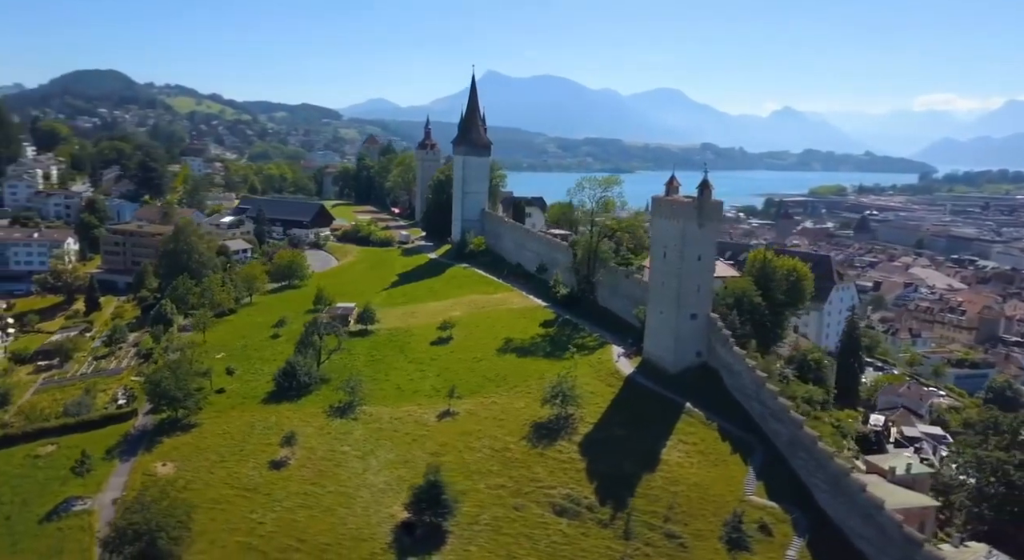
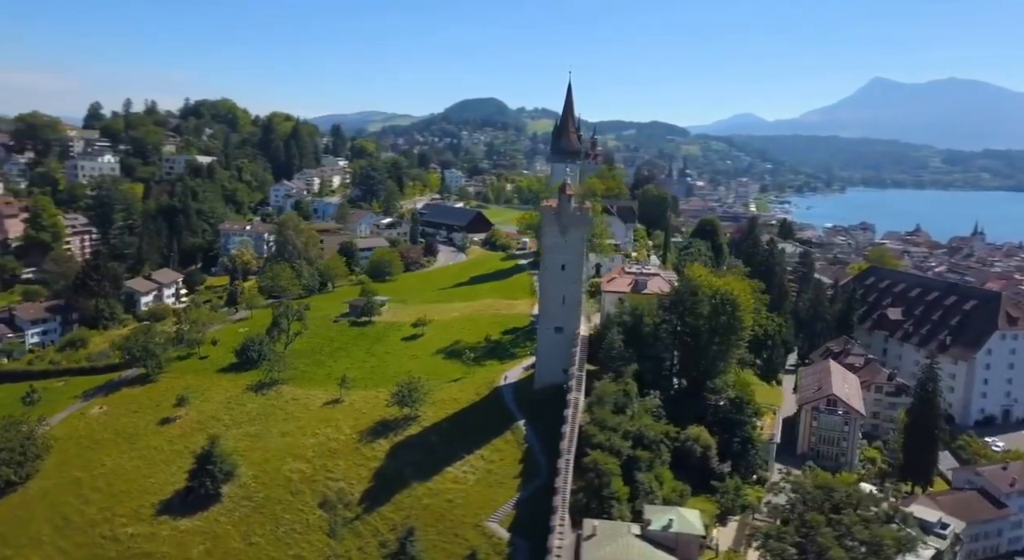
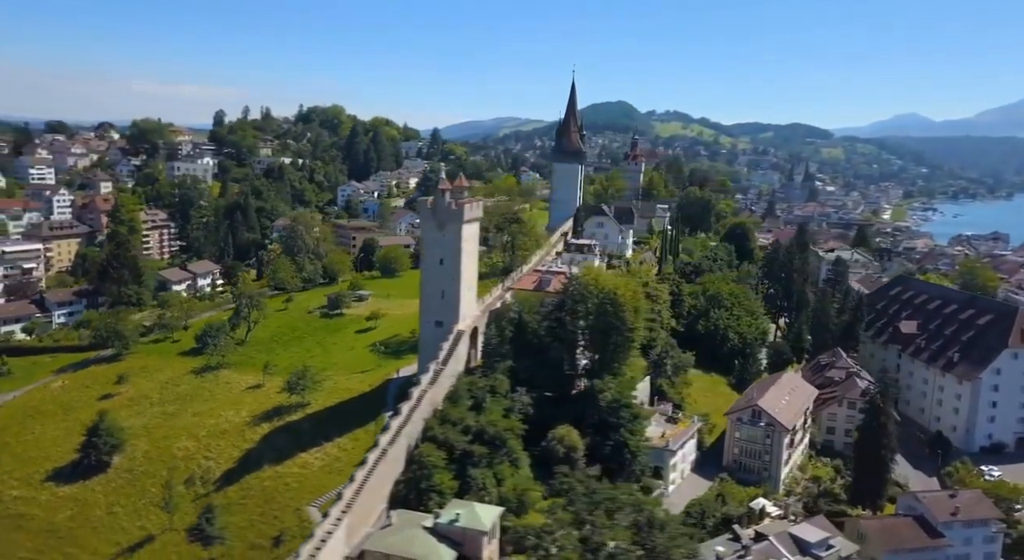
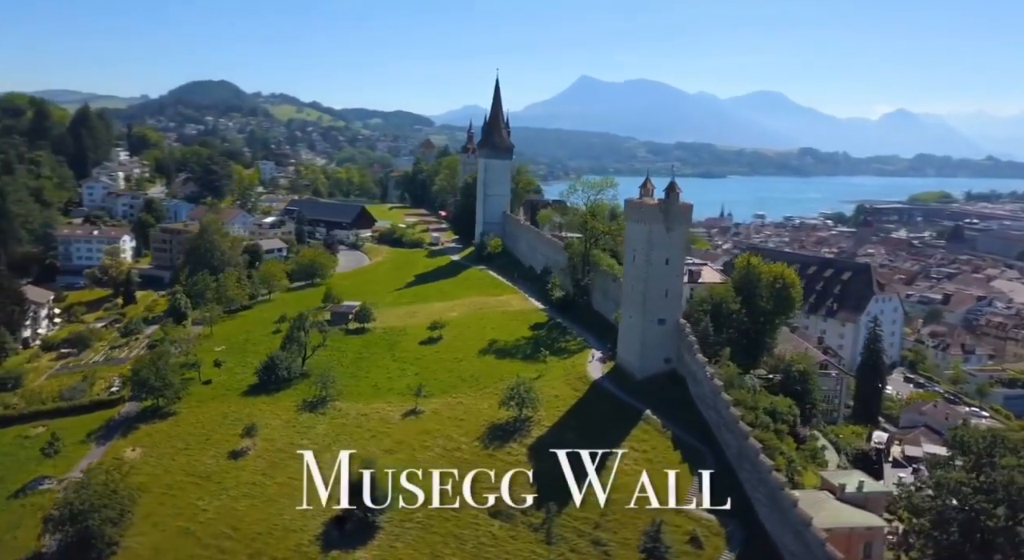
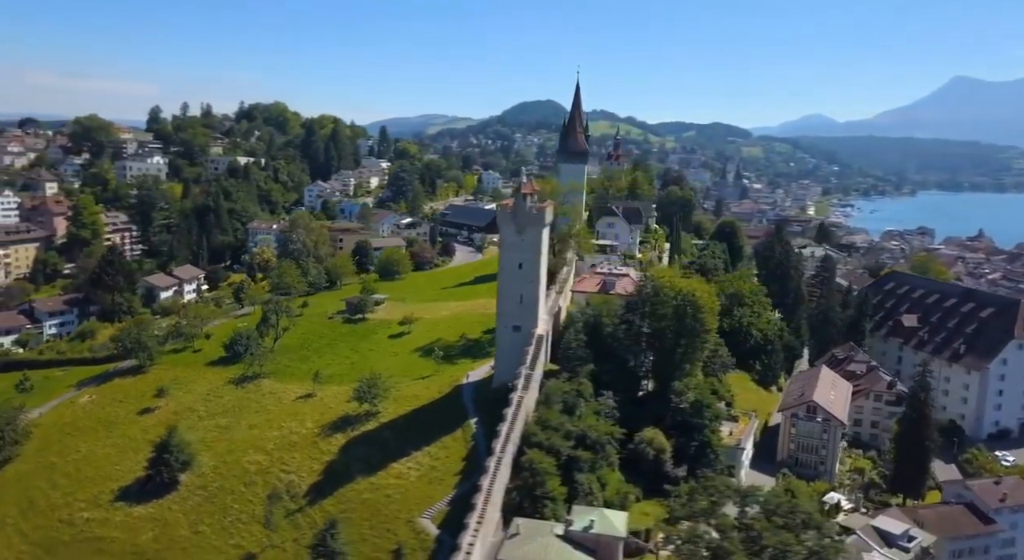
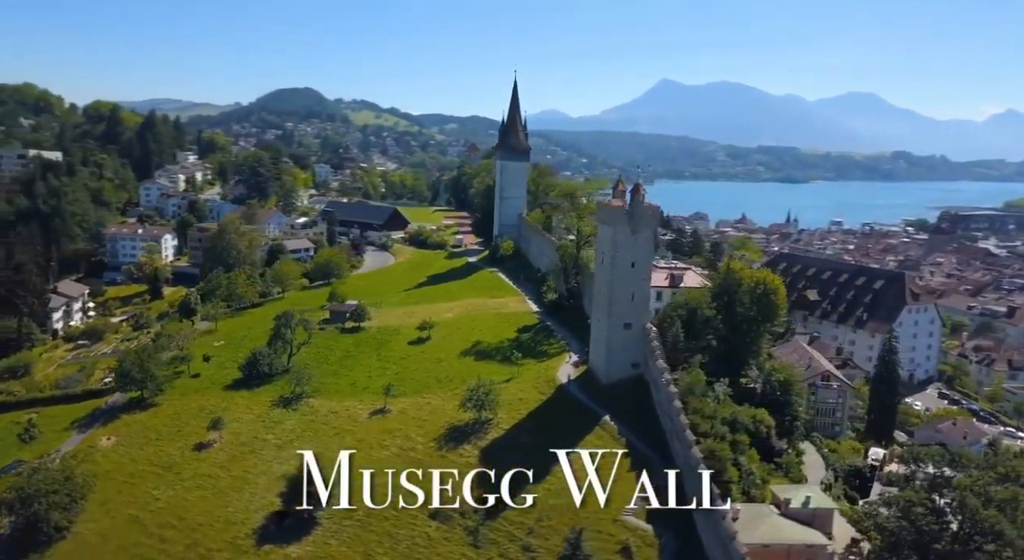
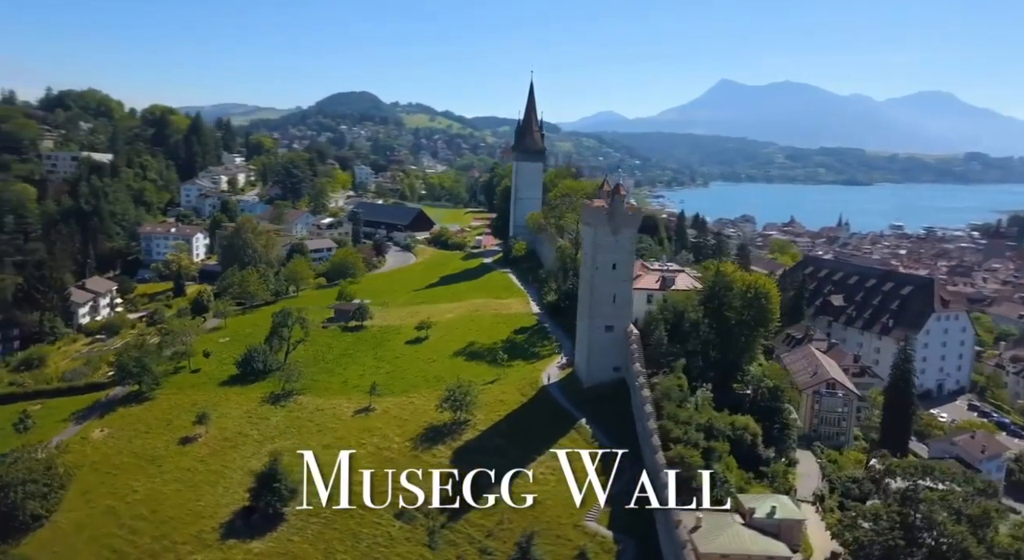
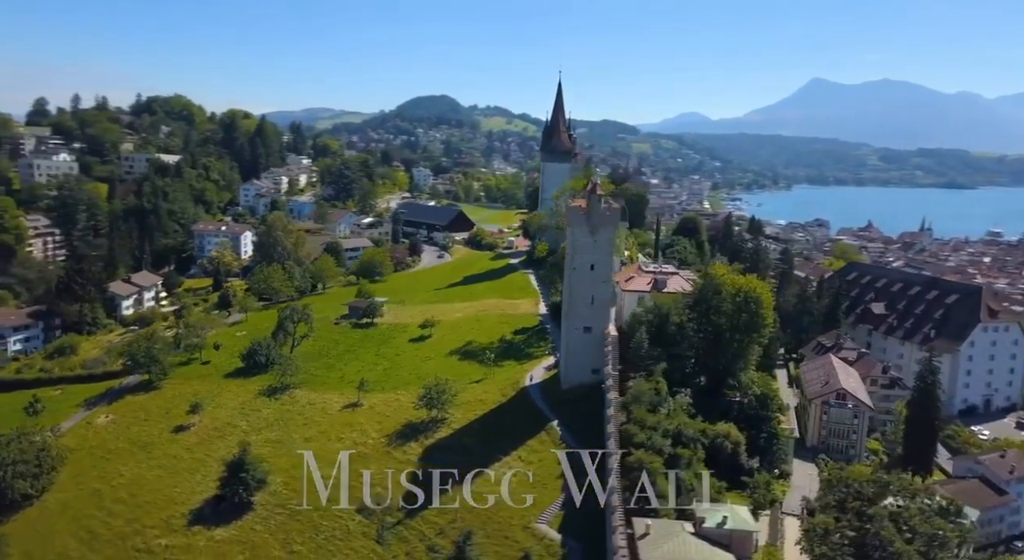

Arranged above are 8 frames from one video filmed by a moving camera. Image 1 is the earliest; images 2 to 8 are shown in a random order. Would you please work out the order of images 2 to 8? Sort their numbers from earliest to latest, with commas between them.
4, 6, 7, 8, 2, 5, 3
